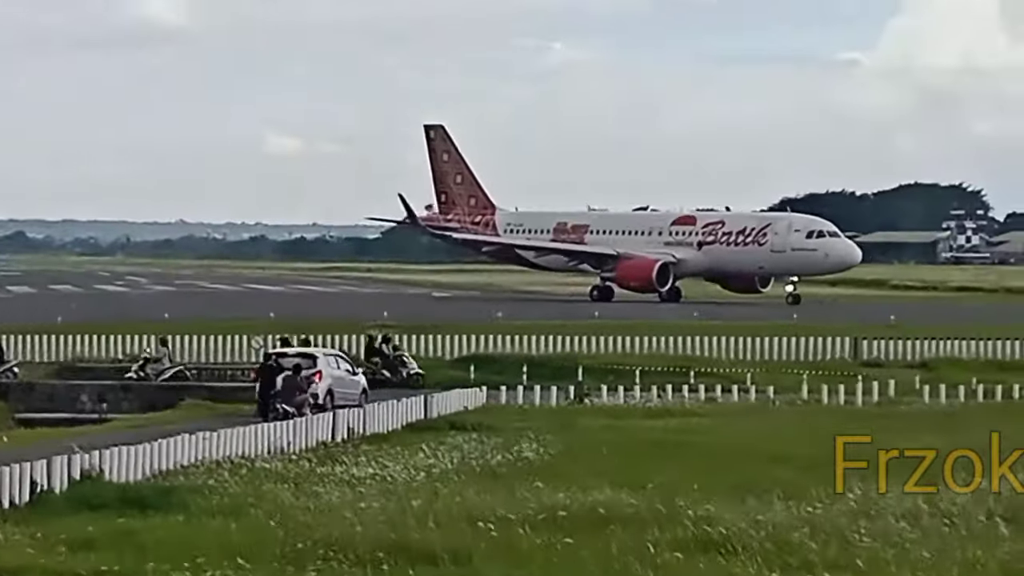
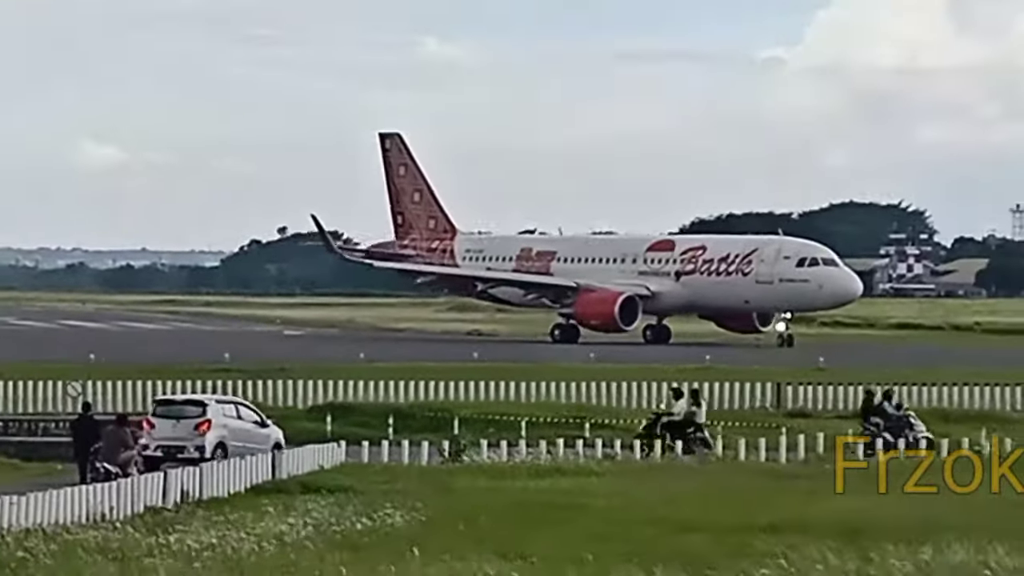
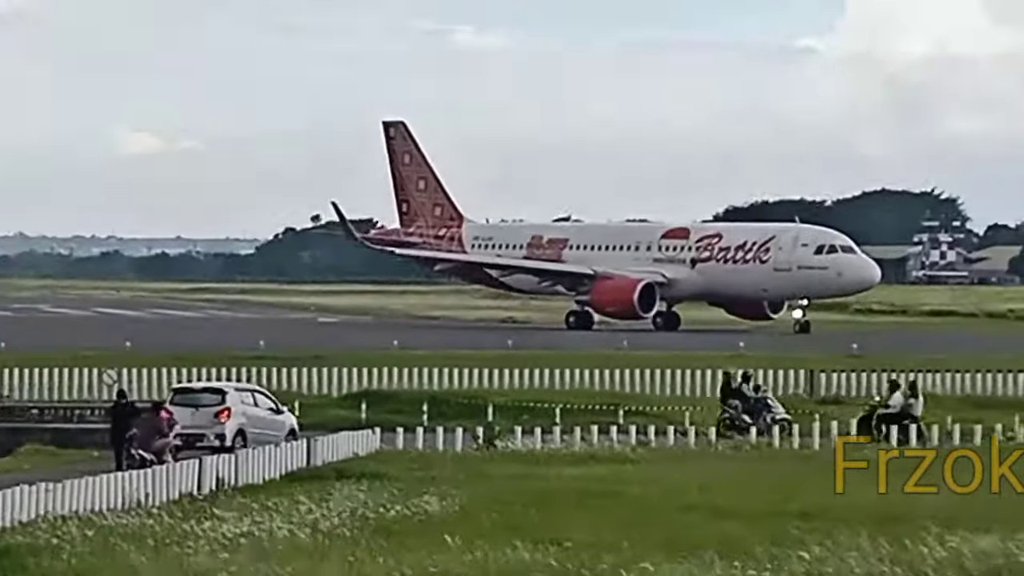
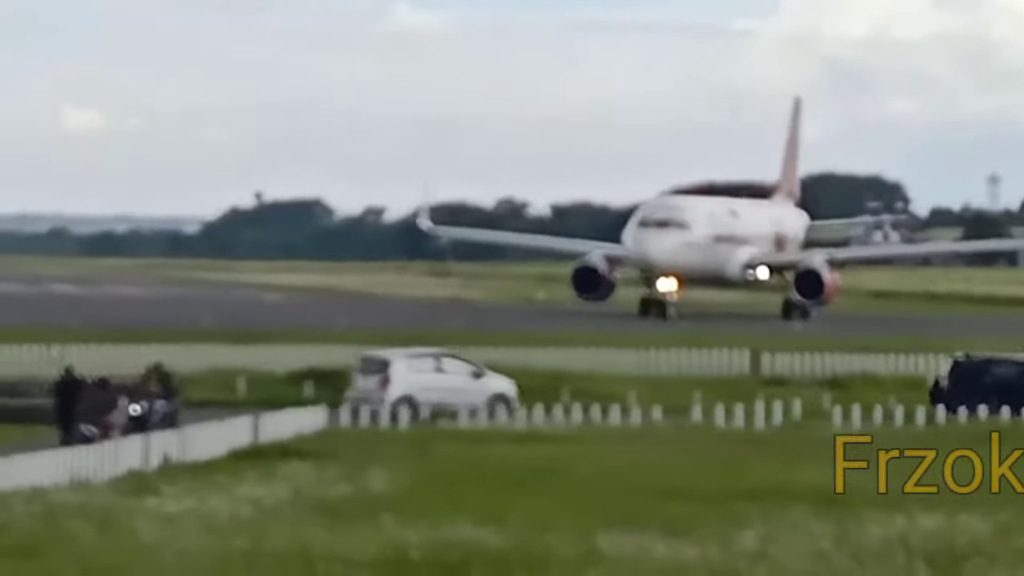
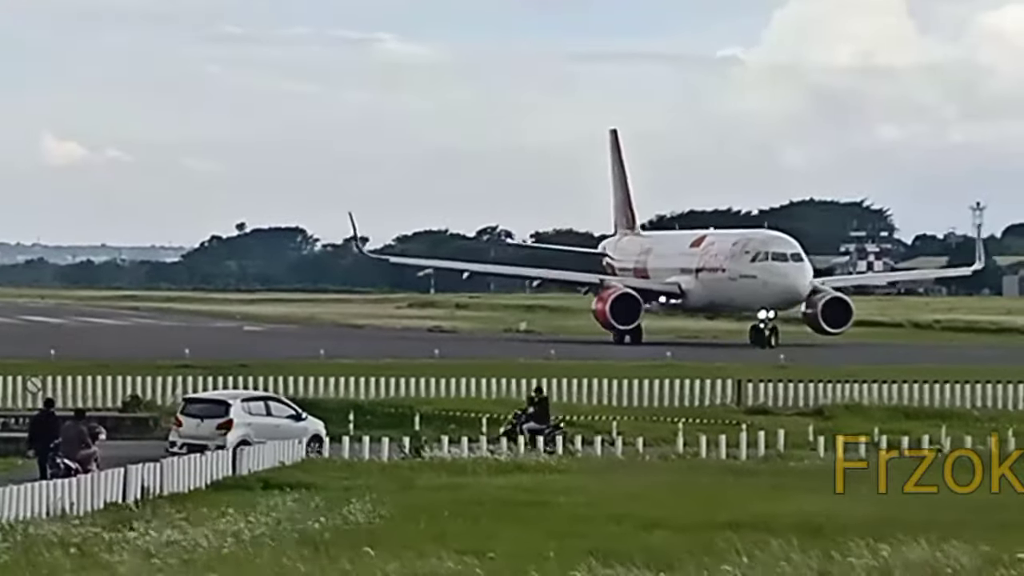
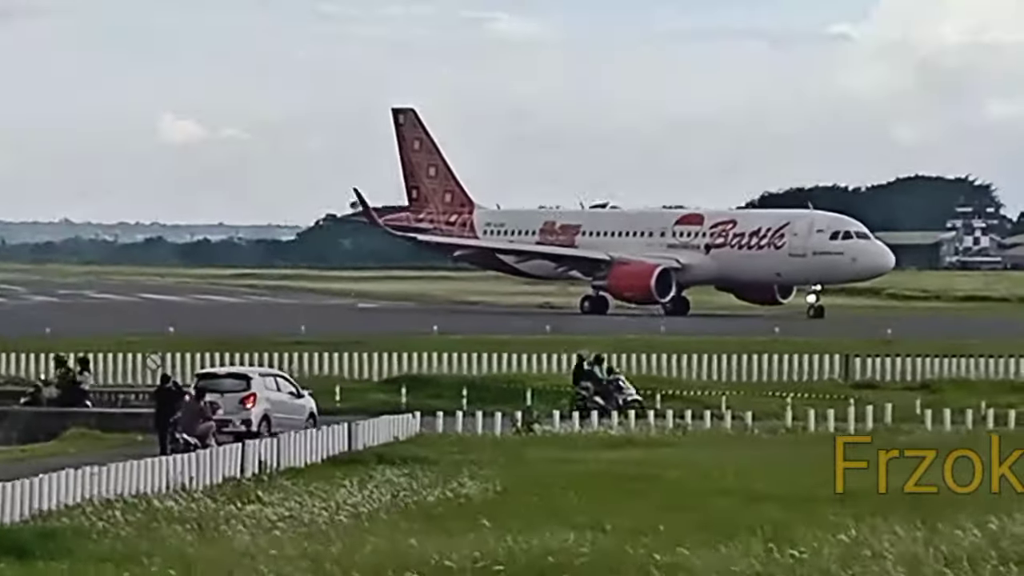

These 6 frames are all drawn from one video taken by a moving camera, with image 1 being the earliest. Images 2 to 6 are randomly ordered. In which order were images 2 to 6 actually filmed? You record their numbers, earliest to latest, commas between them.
6, 3, 2, 5, 4
